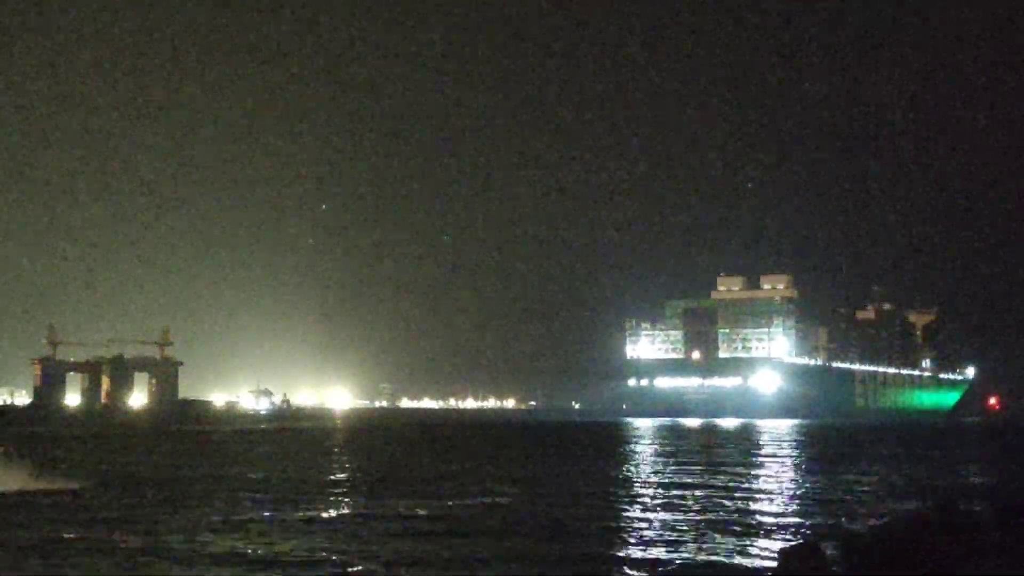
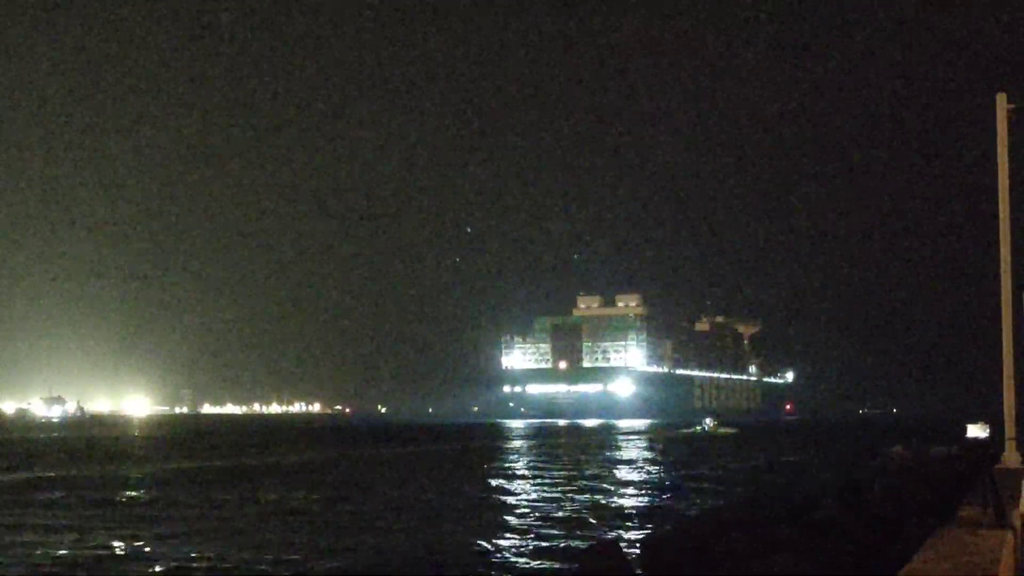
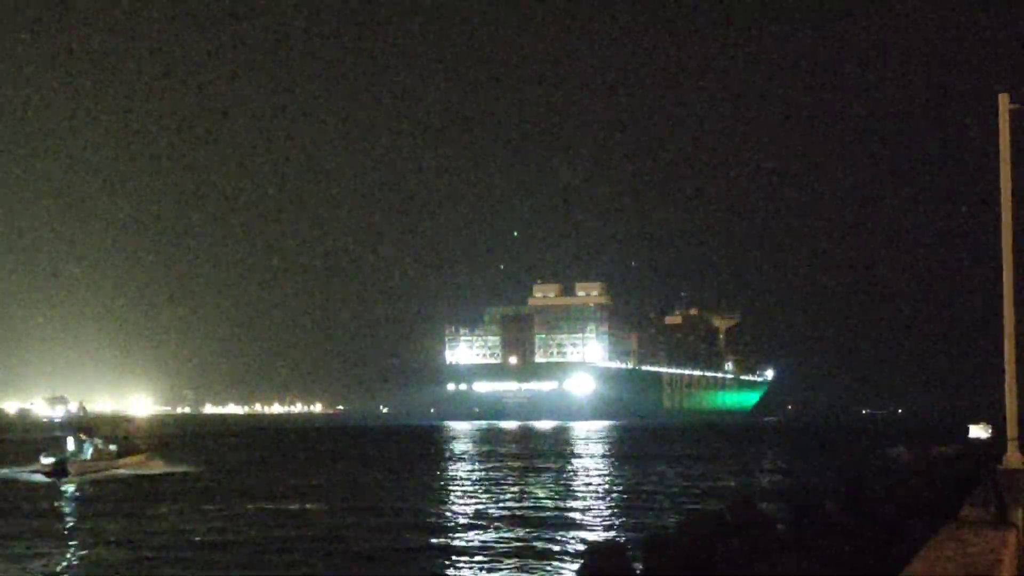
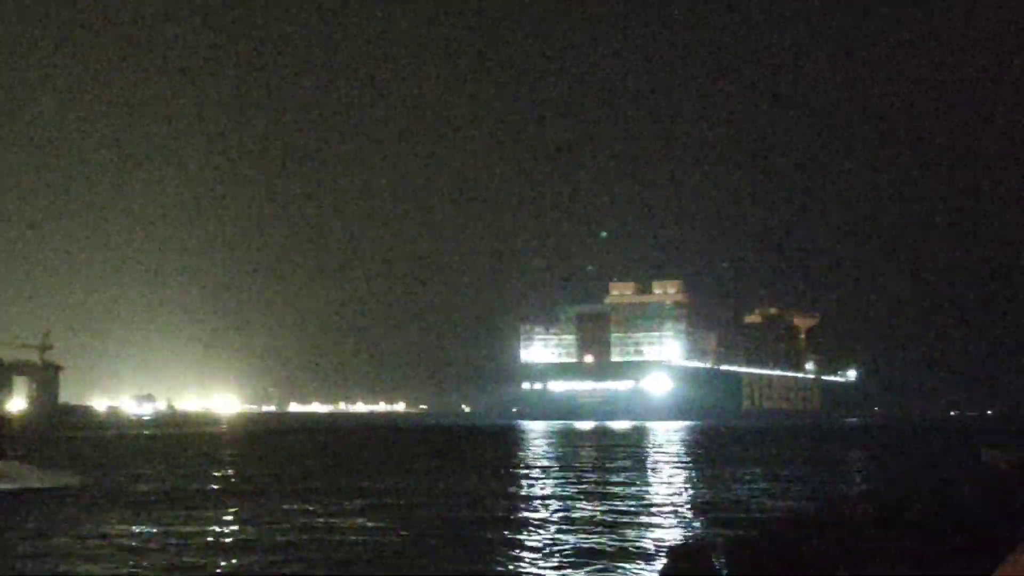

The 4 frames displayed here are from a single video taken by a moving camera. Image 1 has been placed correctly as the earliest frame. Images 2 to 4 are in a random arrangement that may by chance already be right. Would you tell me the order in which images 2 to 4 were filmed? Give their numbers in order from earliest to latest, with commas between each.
4, 3, 2
